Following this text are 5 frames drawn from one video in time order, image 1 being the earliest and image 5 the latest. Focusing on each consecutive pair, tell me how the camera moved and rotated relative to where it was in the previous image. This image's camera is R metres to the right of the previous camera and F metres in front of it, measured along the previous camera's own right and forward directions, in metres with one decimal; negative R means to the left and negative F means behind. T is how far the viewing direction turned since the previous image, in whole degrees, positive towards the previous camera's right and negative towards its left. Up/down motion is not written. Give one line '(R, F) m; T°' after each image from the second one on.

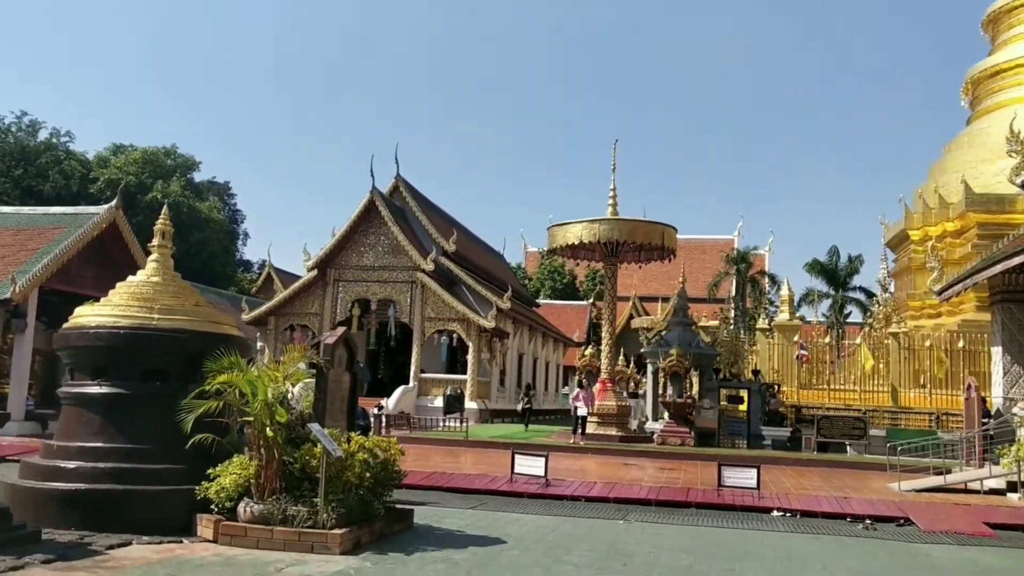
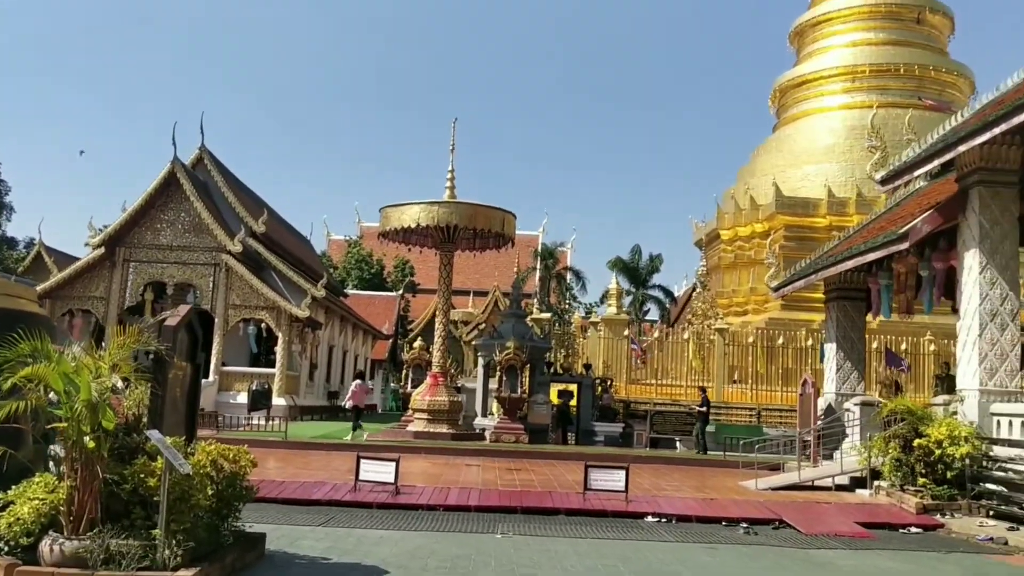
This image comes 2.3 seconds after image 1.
(-0.4, +0.9) m; +12°
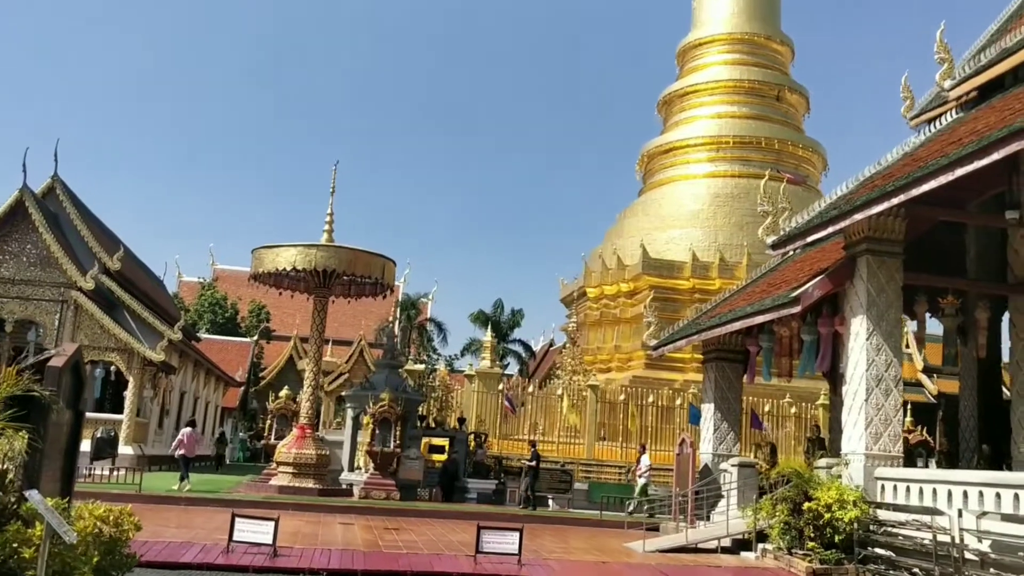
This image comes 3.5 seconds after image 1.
(-0.3, +0.3) m; +9°
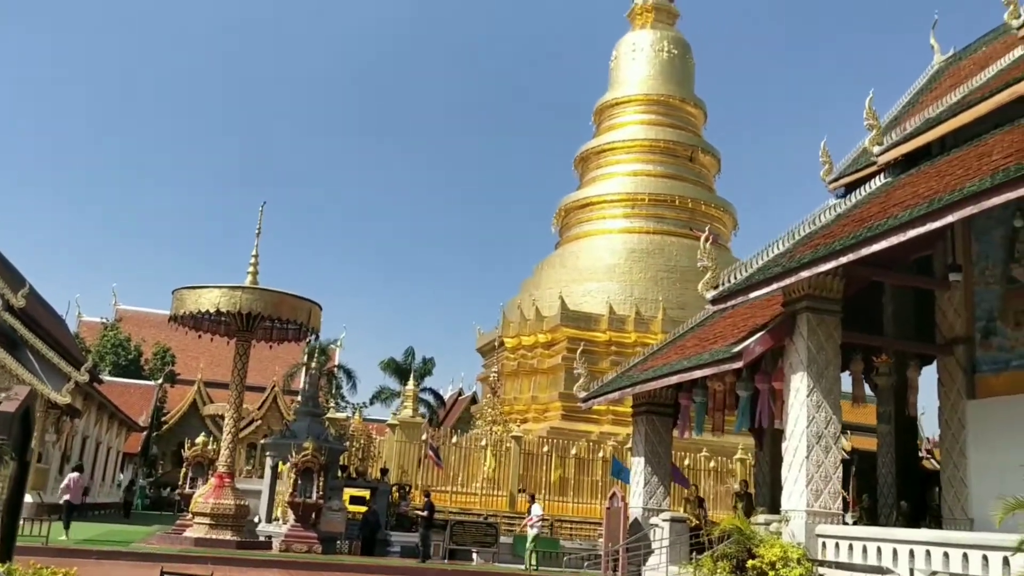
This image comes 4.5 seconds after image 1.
(-0.3, +0.1) m; +6°
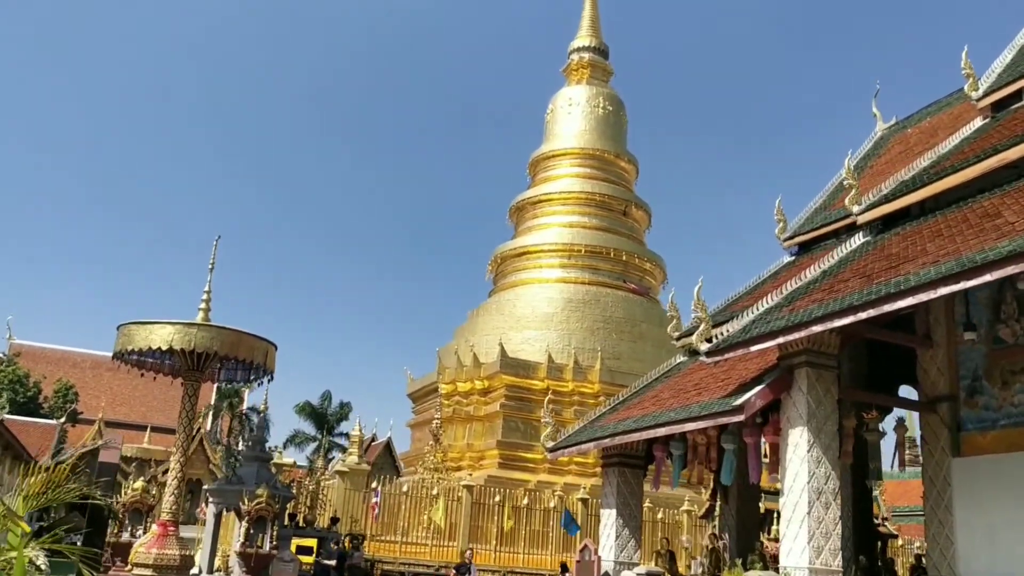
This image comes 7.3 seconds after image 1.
(-0.8, +0.2) m; +5°
